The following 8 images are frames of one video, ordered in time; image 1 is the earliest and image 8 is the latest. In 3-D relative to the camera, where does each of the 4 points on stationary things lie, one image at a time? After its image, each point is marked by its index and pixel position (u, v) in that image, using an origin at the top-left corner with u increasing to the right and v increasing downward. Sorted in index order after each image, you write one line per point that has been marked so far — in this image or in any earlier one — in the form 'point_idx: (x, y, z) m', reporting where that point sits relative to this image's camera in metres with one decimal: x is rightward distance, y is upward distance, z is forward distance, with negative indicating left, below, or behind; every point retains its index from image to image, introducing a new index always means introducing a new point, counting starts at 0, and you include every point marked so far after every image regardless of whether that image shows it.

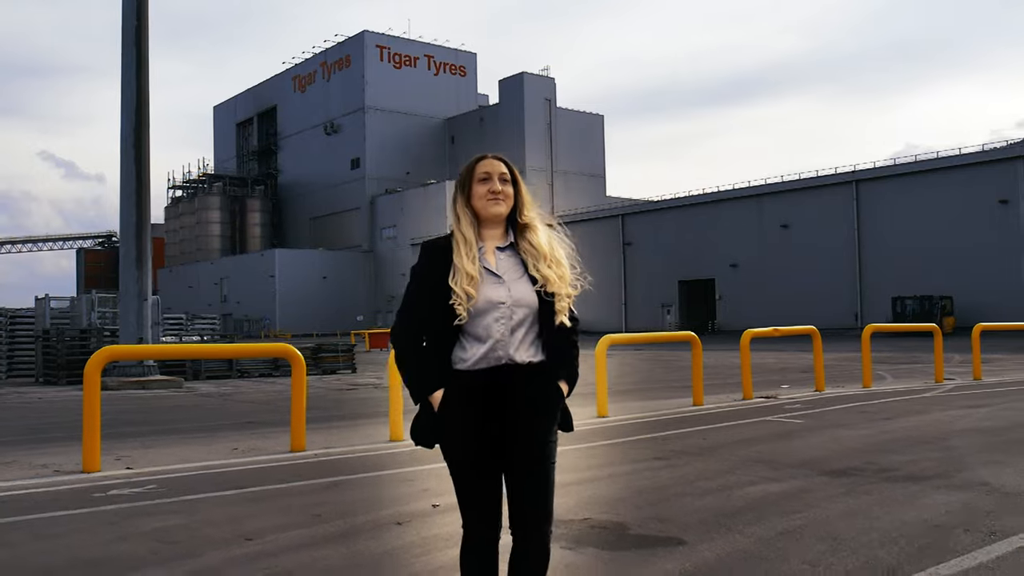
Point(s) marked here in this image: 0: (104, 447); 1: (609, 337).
0: (-3.1, -1.2, +7.7) m
1: (+1.0, -0.5, +10.1) m
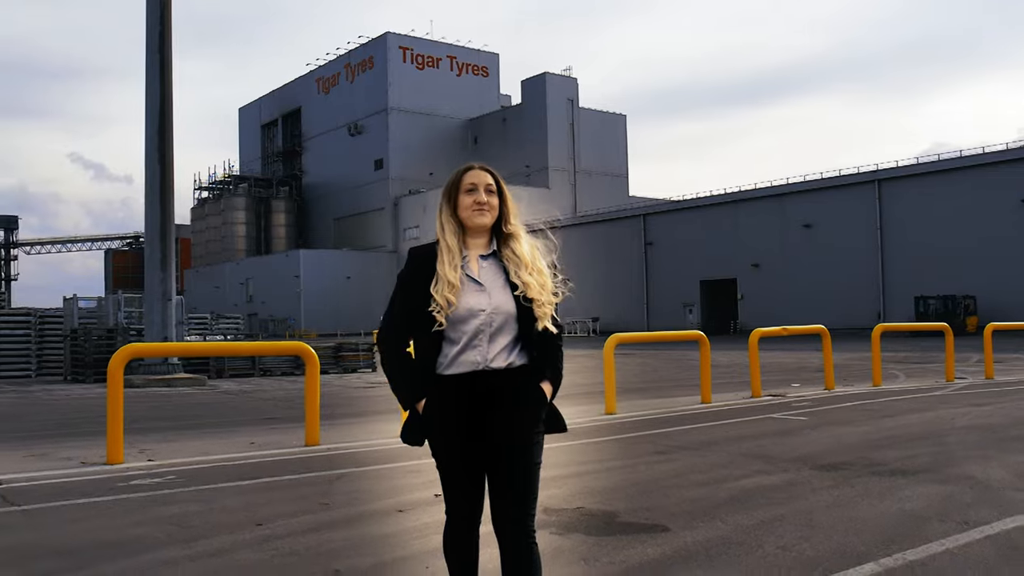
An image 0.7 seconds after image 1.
0: (-3.1, -1.2, +8.0) m
1: (+1.1, -0.5, +10.3) m
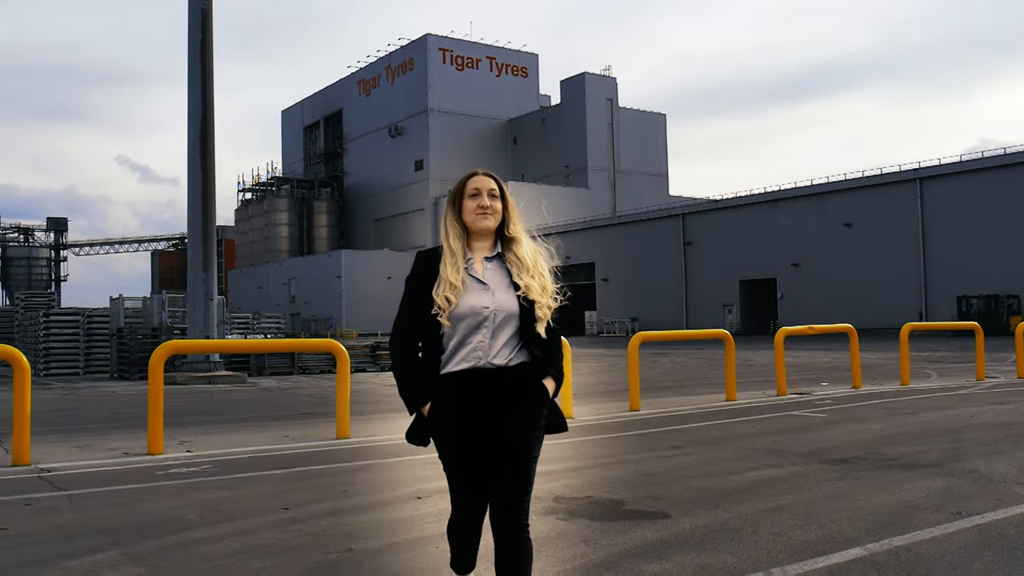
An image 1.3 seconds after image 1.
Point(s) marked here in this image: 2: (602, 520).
0: (-2.9, -1.2, +8.4) m
1: (+1.3, -0.5, +10.5) m
2: (+0.4, -1.1, +4.8) m
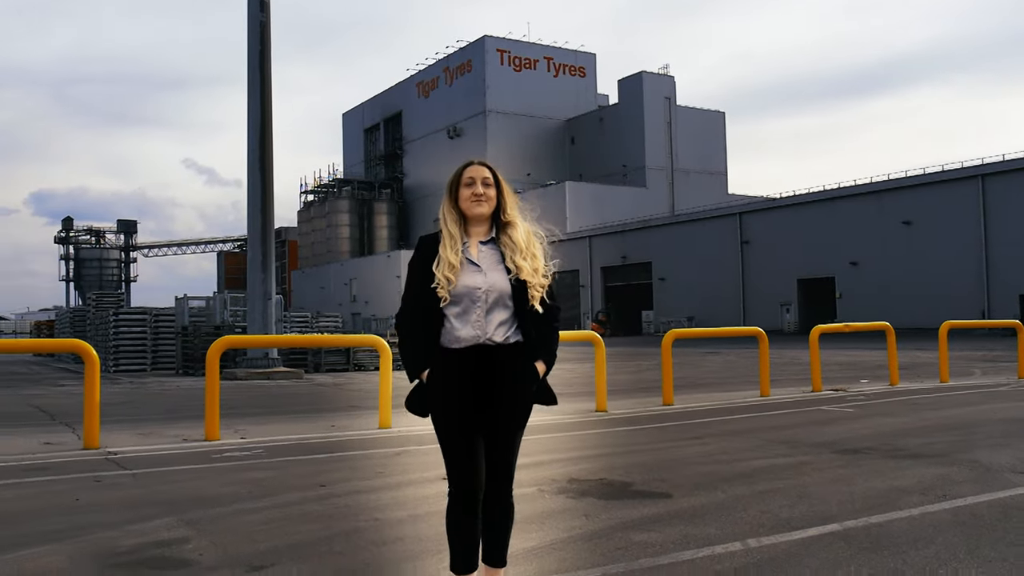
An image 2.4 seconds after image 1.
0: (-2.6, -1.2, +9.1) m
1: (+1.7, -0.5, +10.9) m
2: (+0.5, -1.1, +5.2) m
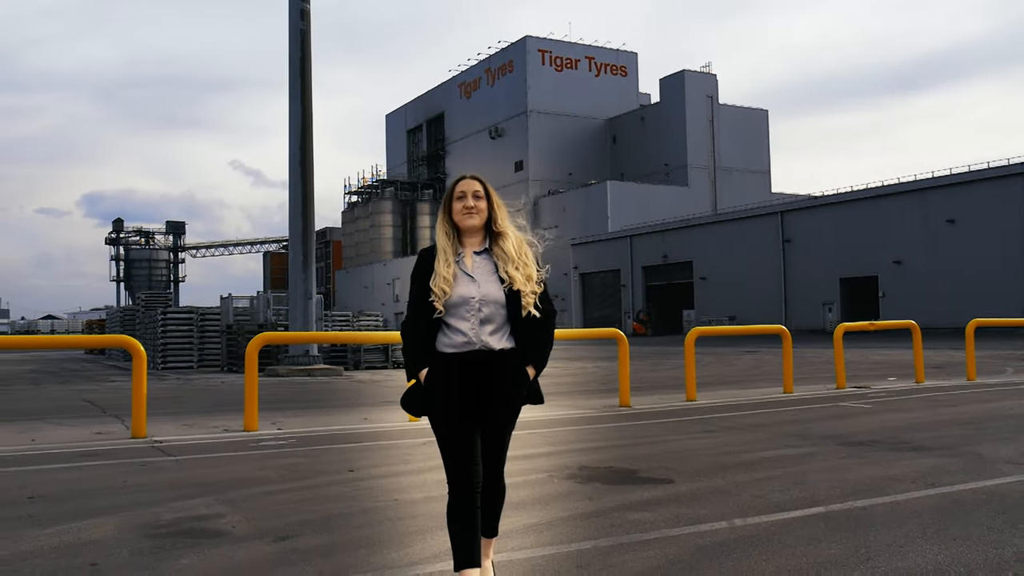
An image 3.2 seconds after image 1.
0: (-2.3, -1.2, +9.6) m
1: (+2.0, -0.5, +11.2) m
2: (+0.6, -1.1, +5.6) m
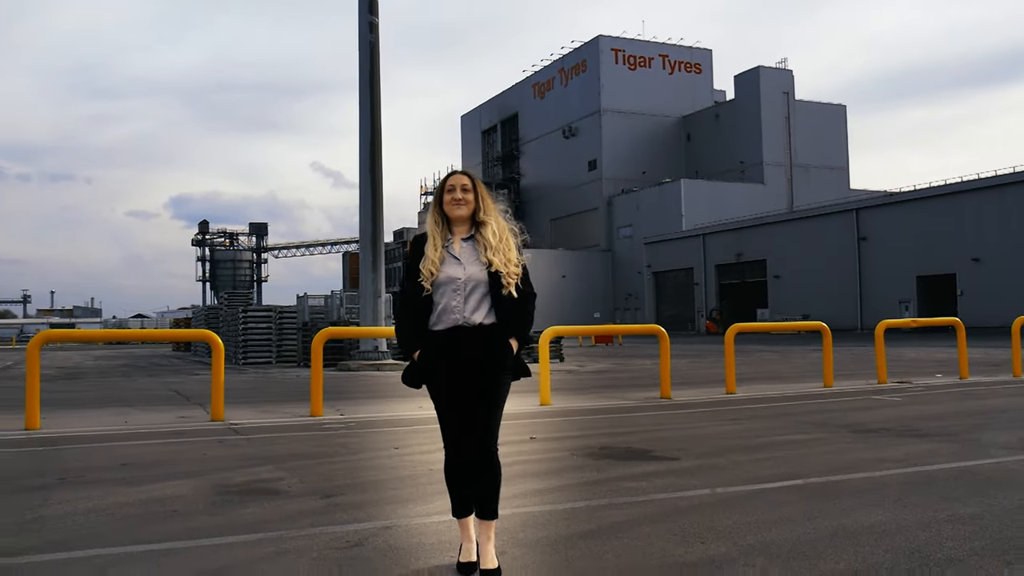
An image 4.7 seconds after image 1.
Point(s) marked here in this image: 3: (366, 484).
0: (-1.9, -1.2, +10.5) m
1: (+2.6, -0.4, +11.8) m
2: (+0.7, -1.1, +6.3) m
3: (-0.8, -1.0, +5.3) m
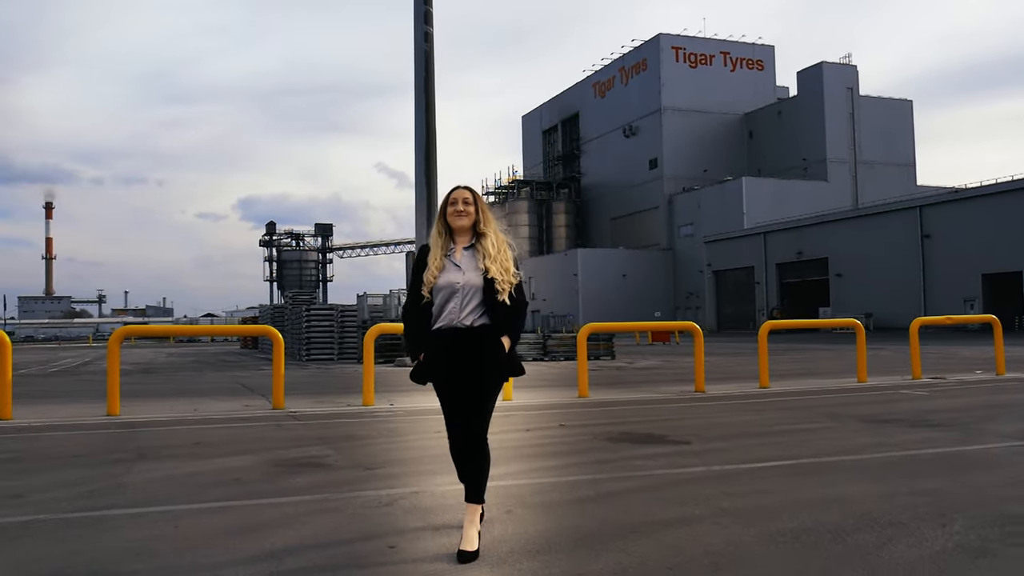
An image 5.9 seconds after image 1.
0: (-1.5, -1.2, +11.3) m
1: (+3.1, -0.4, +12.3) m
2: (+0.9, -1.1, +6.9) m
3: (-0.7, -1.0, +6.1) m
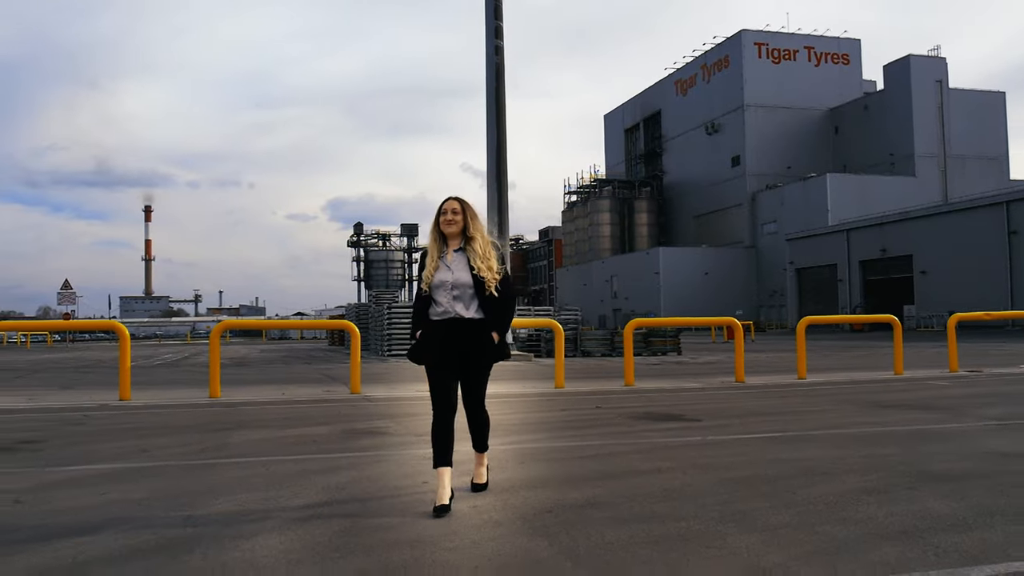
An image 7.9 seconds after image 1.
0: (-0.8, -1.2, +12.6) m
1: (+3.9, -0.4, +13.2) m
2: (+1.2, -1.1, +8.1) m
3: (-0.4, -1.0, +7.3) m
